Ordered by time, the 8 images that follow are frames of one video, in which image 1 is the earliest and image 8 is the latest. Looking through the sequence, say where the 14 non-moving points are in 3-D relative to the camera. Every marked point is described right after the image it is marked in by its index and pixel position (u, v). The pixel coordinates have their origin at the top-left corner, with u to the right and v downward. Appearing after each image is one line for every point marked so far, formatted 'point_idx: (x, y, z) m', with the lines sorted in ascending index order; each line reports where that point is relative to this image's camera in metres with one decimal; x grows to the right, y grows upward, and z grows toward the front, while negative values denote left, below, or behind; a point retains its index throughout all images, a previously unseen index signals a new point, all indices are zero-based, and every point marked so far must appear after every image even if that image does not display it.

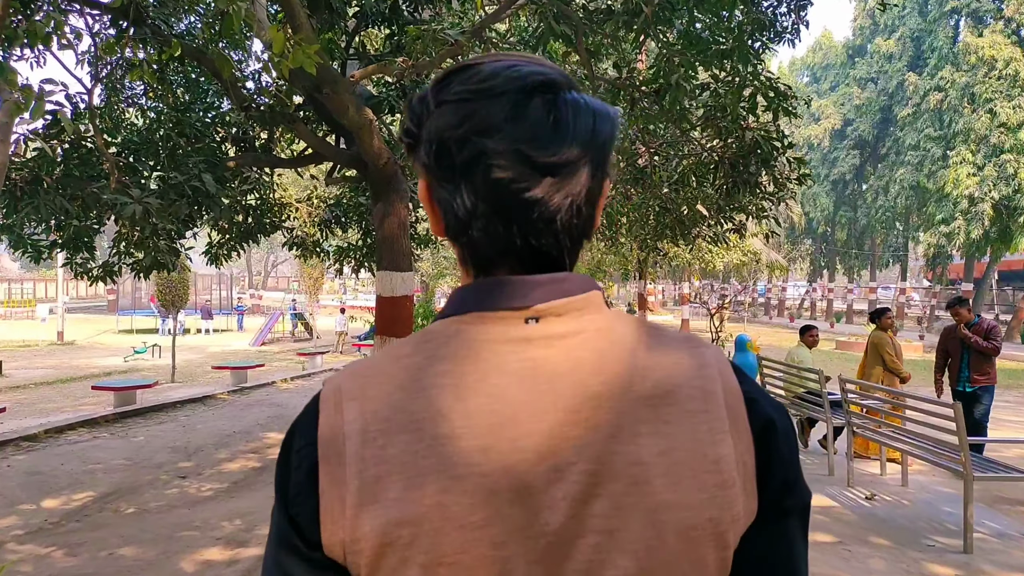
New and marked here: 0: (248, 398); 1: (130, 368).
0: (-3.7, -1.5, +9.7) m
1: (-9.0, -1.9, +16.4) m
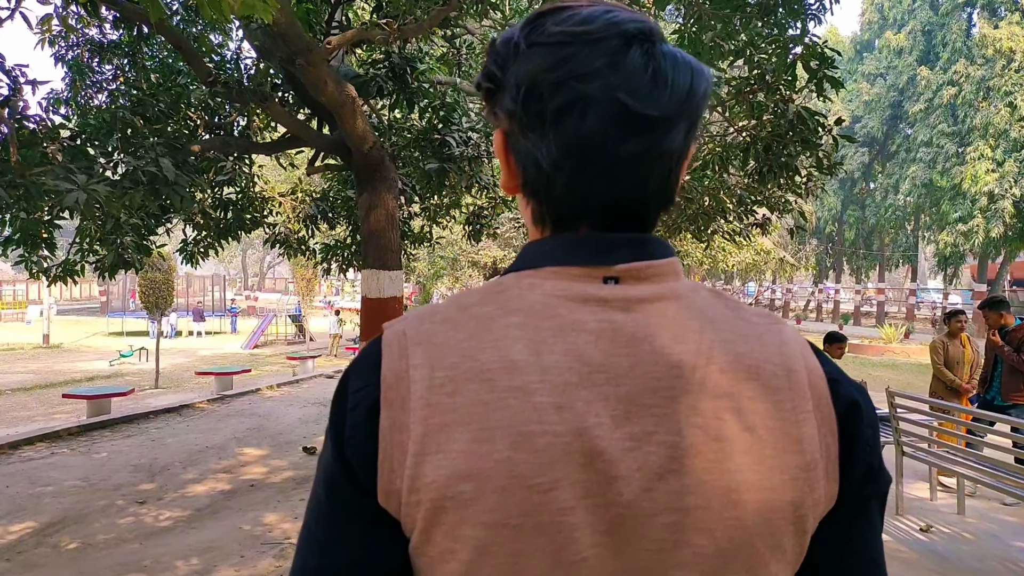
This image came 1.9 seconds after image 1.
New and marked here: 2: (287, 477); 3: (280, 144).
0: (-3.7, -1.5, +9.0) m
1: (-9.0, -1.9, +15.7) m
2: (-1.9, -1.6, +5.7) m
3: (-2.0, +1.2, +5.9) m
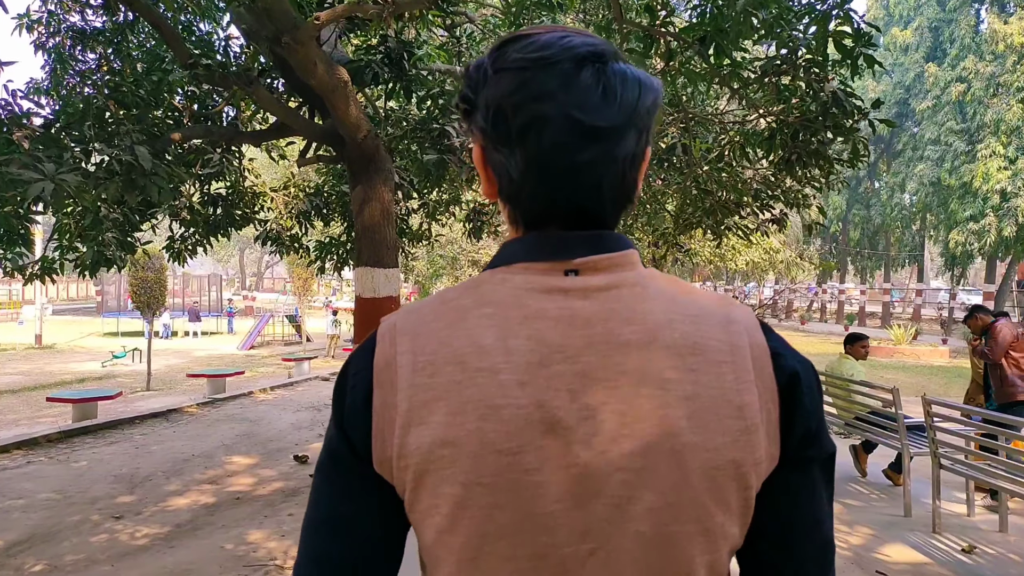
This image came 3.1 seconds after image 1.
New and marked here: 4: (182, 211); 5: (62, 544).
0: (-3.6, -1.5, +8.7) m
1: (-9.0, -1.9, +15.3) m
2: (-1.8, -1.6, +5.4) m
3: (-1.9, +1.2, +5.5) m
4: (-3.2, +0.8, +6.8) m
5: (-2.8, -1.6, +4.3) m
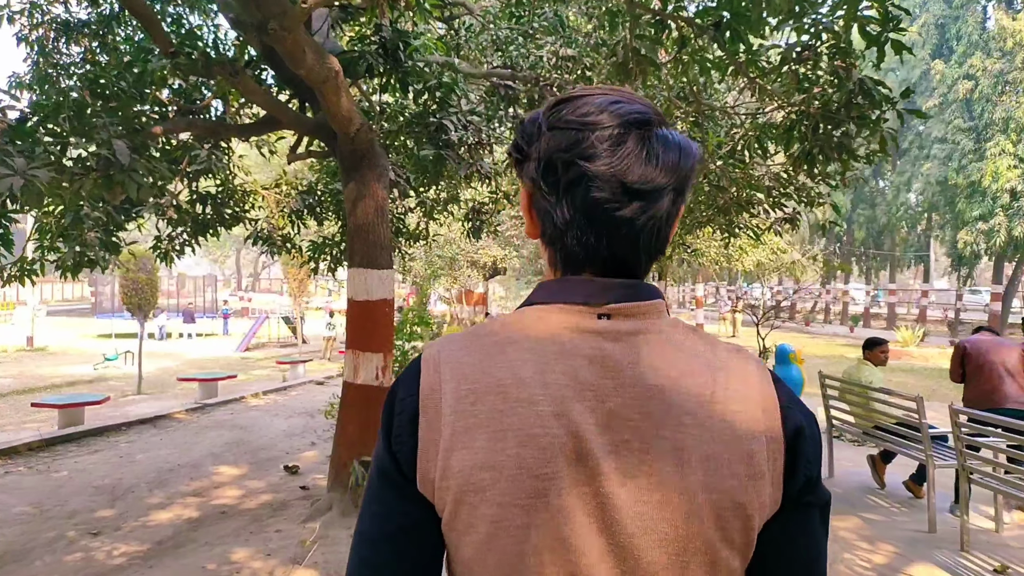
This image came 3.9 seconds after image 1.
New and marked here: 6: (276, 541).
0: (-3.6, -1.5, +8.4) m
1: (-9.0, -1.9, +15.0) m
2: (-1.8, -1.6, +5.1) m
3: (-1.9, +1.2, +5.2) m
4: (-3.2, +0.7, +6.5) m
5: (-2.8, -1.6, +4.0) m
6: (-1.5, -1.6, +4.3) m
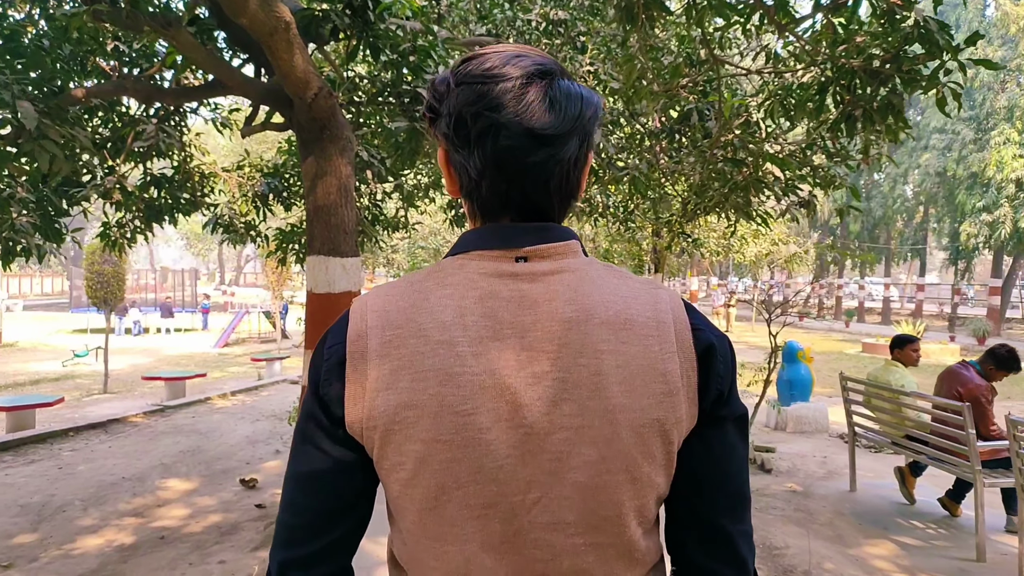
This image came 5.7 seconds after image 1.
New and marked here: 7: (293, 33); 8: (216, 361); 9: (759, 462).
0: (-3.8, -1.5, +7.7) m
1: (-9.2, -1.8, +14.3) m
2: (-1.9, -1.5, +4.4) m
3: (-2.0, +1.3, +4.6) m
4: (-3.4, +0.8, +5.8) m
5: (-2.9, -1.6, +3.4) m
6: (-1.6, -1.5, +3.7) m
7: (-1.2, +1.4, +3.7) m
8: (-6.9, -1.7, +16.2) m
9: (+2.0, -1.4, +5.6) m
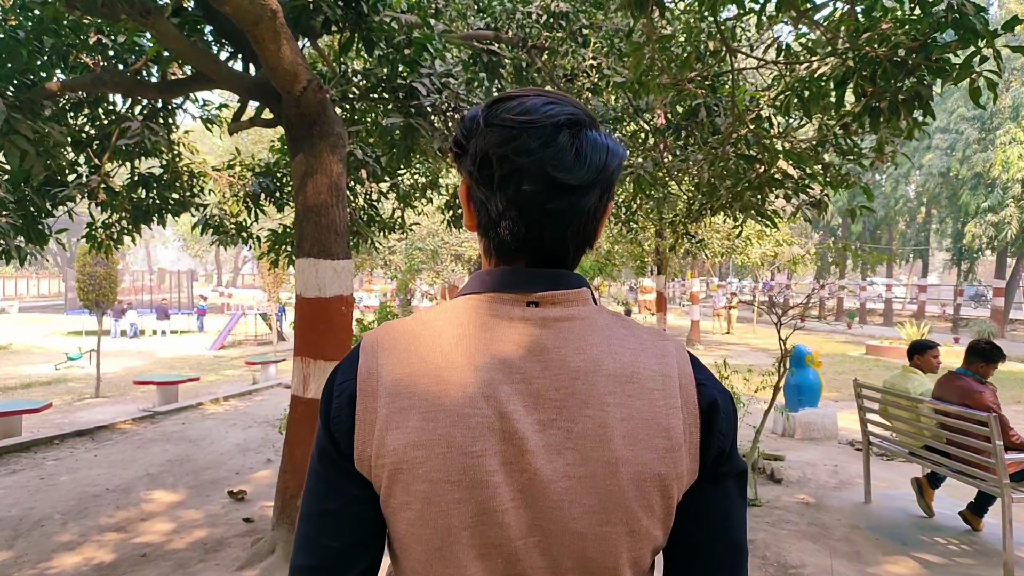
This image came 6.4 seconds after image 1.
0: (-3.8, -1.5, +7.5) m
1: (-9.3, -1.8, +14.1) m
2: (-1.9, -1.5, +4.2) m
3: (-2.0, +1.3, +4.4) m
4: (-3.4, +0.8, +5.6) m
5: (-2.9, -1.6, +3.2) m
6: (-1.6, -1.5, +3.5) m
7: (-1.2, +1.3, +3.5) m
8: (-6.9, -1.7, +16.0) m
9: (+2.0, -1.4, +5.4) m
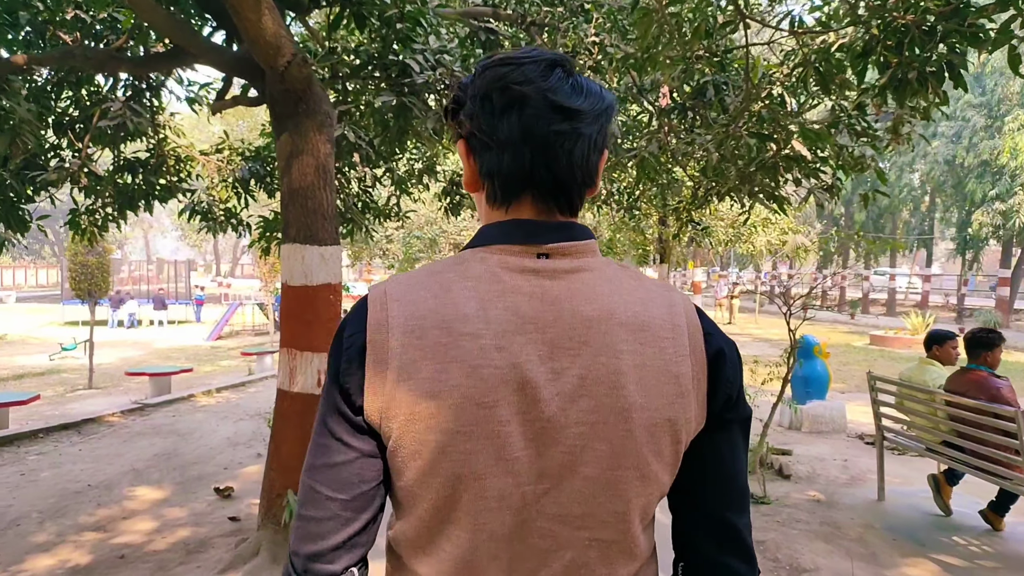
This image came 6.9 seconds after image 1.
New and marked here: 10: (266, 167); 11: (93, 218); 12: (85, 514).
0: (-3.8, -1.4, +7.3) m
1: (-9.3, -1.6, +13.9) m
2: (-2.0, -1.5, +4.0) m
3: (-2.1, +1.3, +4.1) m
4: (-3.4, +0.9, +5.4) m
5: (-2.9, -1.5, +3.0) m
6: (-1.6, -1.5, +3.3) m
7: (-1.2, +1.4, +3.3) m
8: (-6.9, -1.5, +15.8) m
9: (+2.0, -1.3, +5.2) m
10: (-2.3, +1.1, +6.4) m
11: (-3.7, +0.6, +6.1) m
12: (-2.7, -1.4, +4.4) m
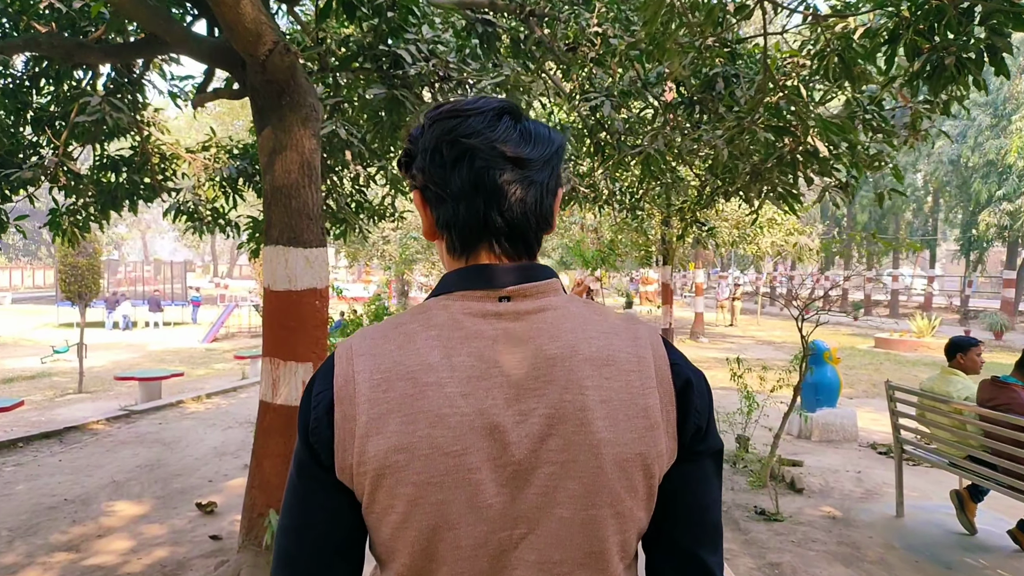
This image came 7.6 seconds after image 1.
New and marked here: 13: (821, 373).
0: (-3.8, -1.4, +7.1) m
1: (-9.3, -1.7, +13.6) m
2: (-2.0, -1.5, +3.8) m
3: (-2.1, +1.3, +3.9) m
4: (-3.4, +0.8, +5.1) m
5: (-2.9, -1.5, +2.7) m
6: (-1.6, -1.5, +3.1) m
7: (-1.2, +1.4, +3.0) m
8: (-6.9, -1.5, +15.5) m
9: (+2.0, -1.4, +4.9) m
10: (-2.3, +1.1, +6.2) m
11: (-3.7, +0.6, +5.9) m
12: (-2.7, -1.5, +4.2) m
13: (+2.8, -0.8, +6.3) m
